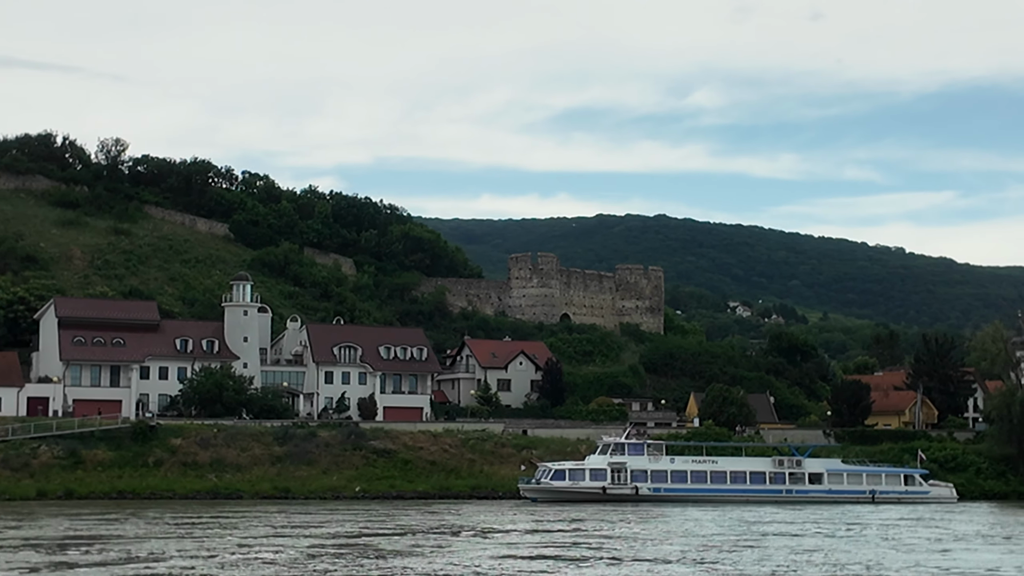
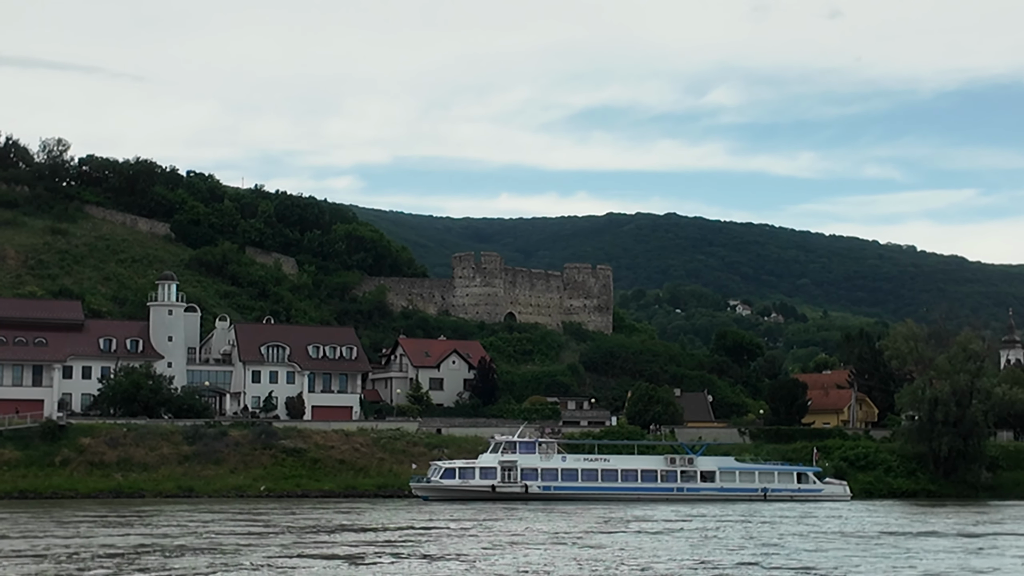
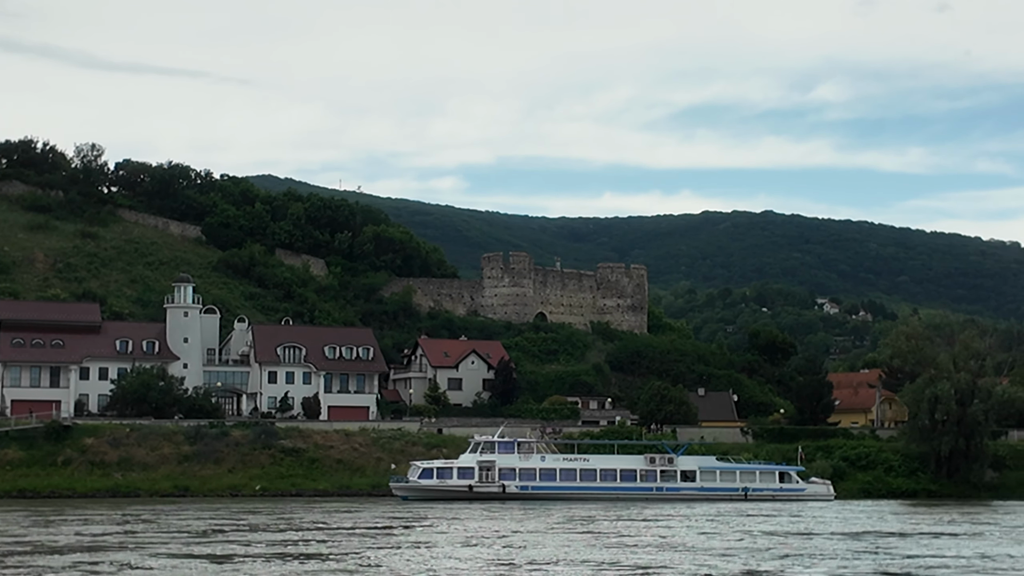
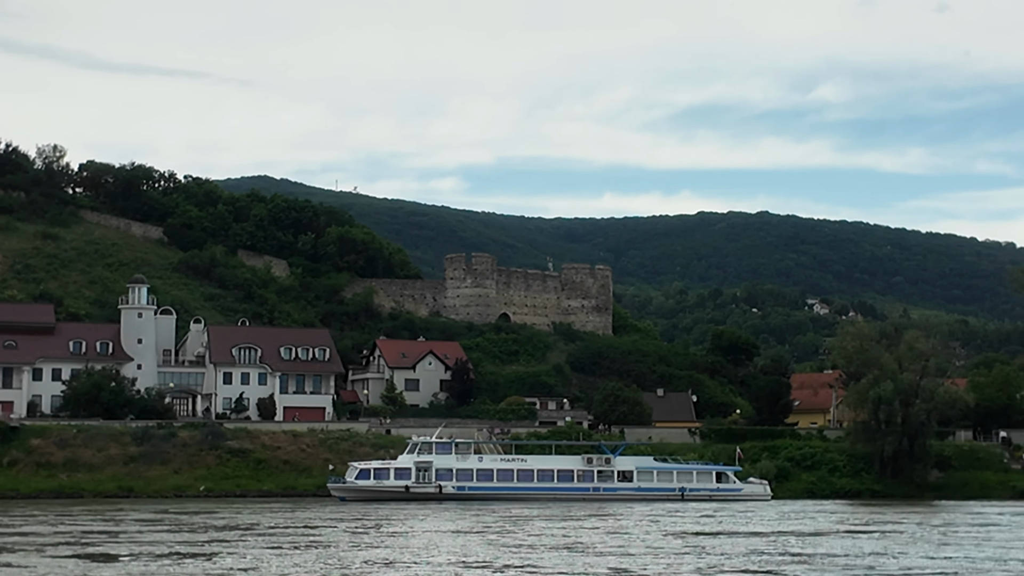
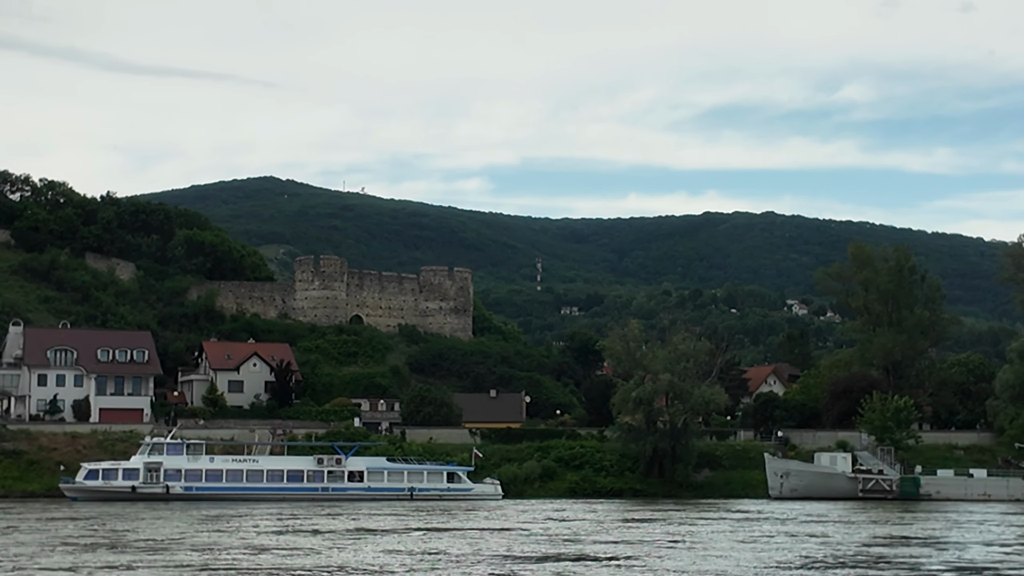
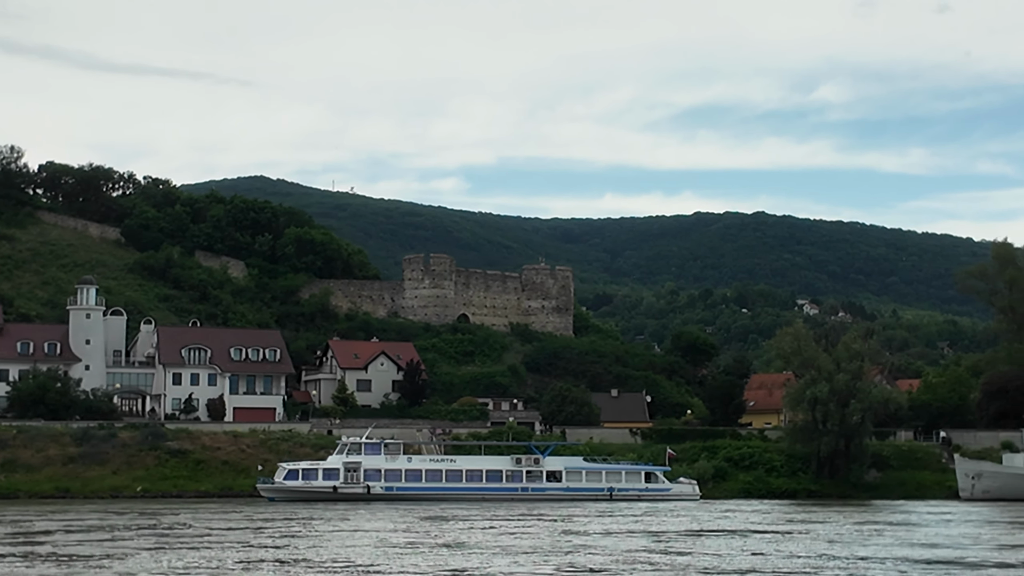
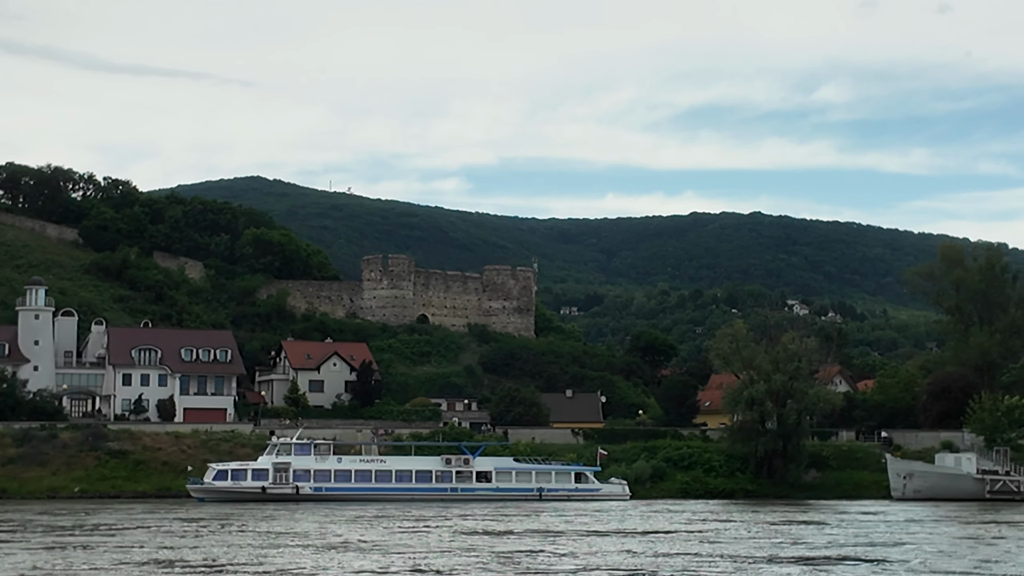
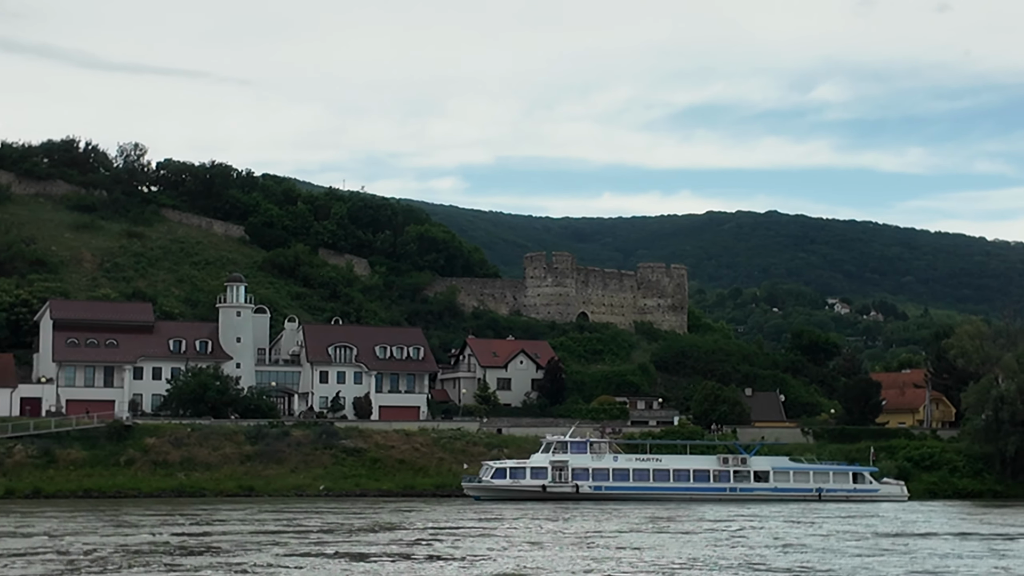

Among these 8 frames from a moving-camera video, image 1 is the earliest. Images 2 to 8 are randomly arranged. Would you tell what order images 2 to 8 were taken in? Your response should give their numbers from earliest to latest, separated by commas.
2, 8, 3, 4, 6, 7, 5
